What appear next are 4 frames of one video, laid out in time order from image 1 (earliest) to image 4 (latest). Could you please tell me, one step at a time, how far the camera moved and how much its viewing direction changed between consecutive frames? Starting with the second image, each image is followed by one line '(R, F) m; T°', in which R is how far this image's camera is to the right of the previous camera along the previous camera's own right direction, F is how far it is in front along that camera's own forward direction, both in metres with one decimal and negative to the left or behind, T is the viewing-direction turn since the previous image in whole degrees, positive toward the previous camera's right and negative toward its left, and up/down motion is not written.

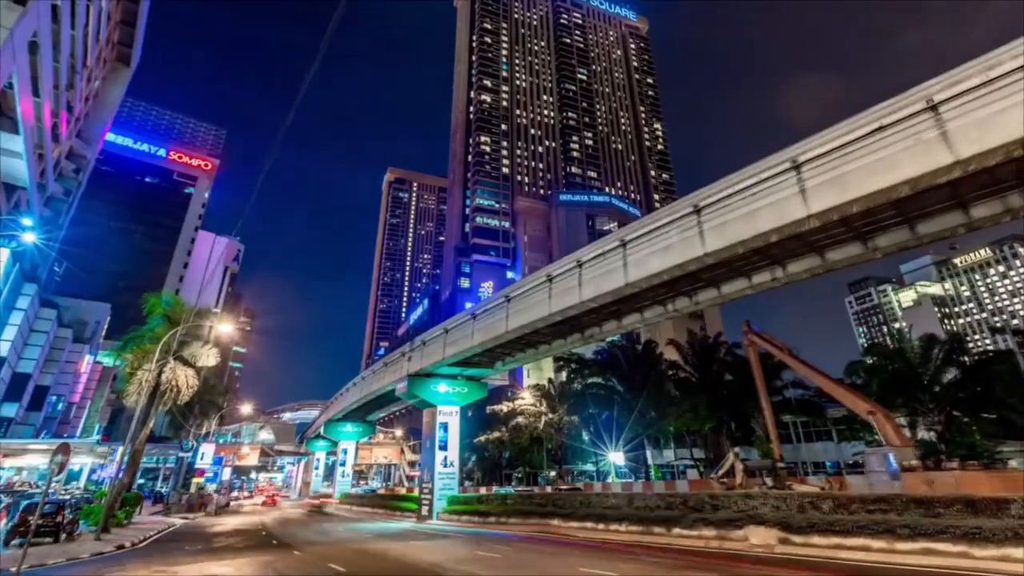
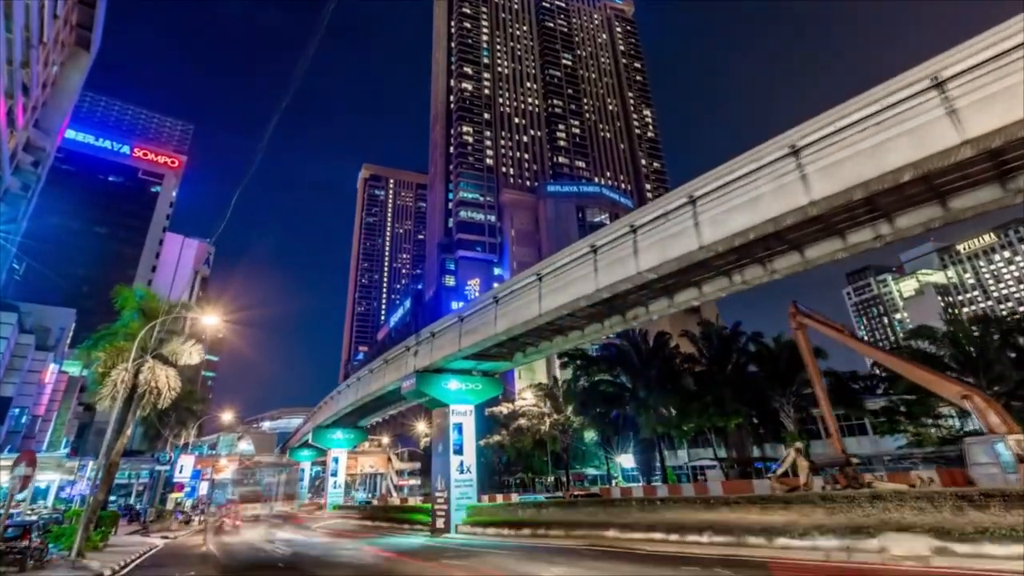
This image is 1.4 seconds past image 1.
(-2.2, +2.9) m; +2°
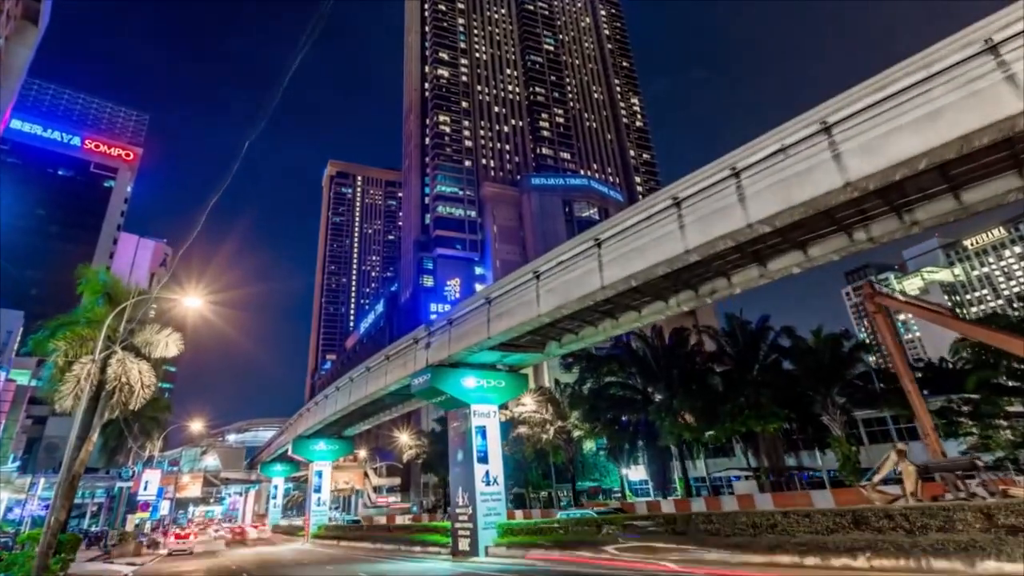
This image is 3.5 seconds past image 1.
(-2.7, +3.8) m; +3°
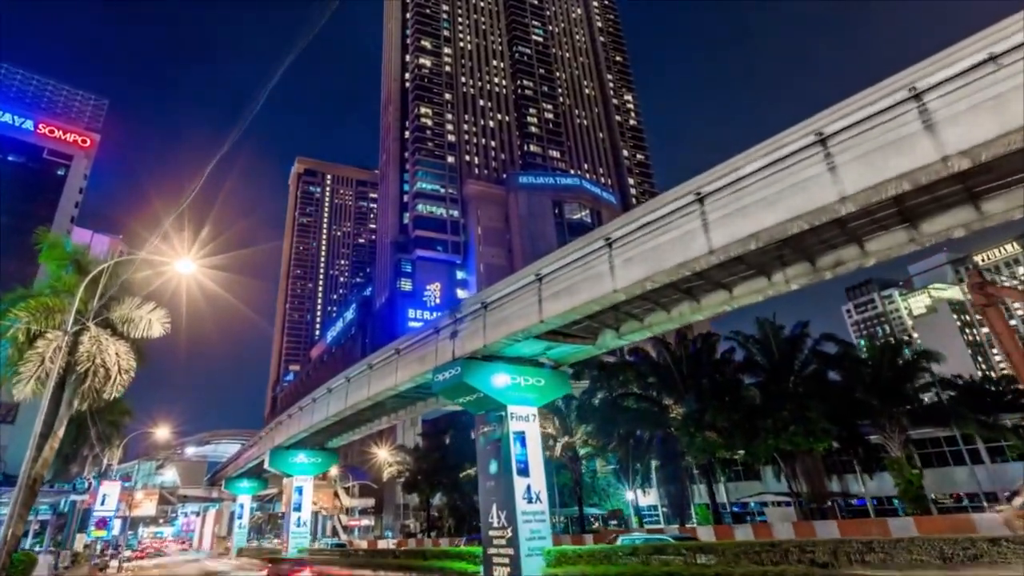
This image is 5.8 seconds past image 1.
(-2.9, +3.9) m; +3°
